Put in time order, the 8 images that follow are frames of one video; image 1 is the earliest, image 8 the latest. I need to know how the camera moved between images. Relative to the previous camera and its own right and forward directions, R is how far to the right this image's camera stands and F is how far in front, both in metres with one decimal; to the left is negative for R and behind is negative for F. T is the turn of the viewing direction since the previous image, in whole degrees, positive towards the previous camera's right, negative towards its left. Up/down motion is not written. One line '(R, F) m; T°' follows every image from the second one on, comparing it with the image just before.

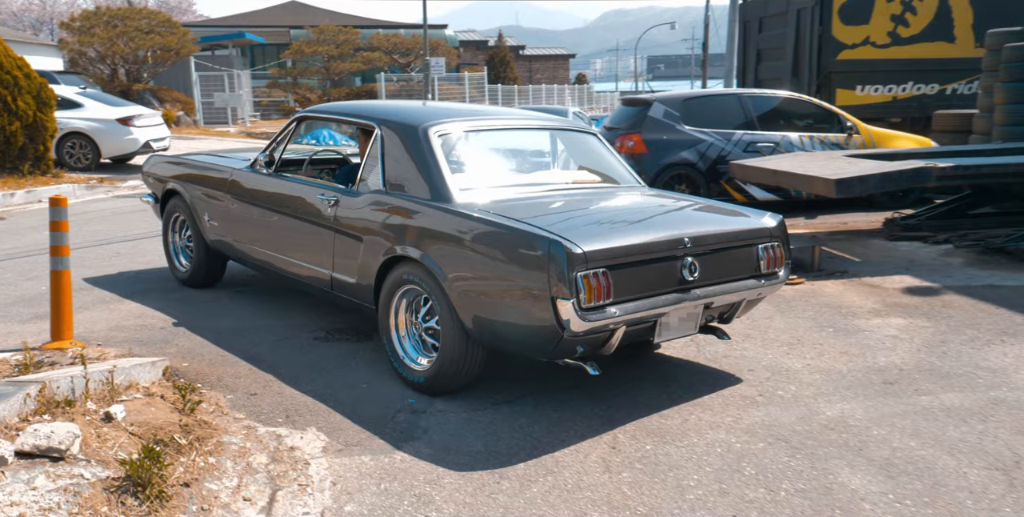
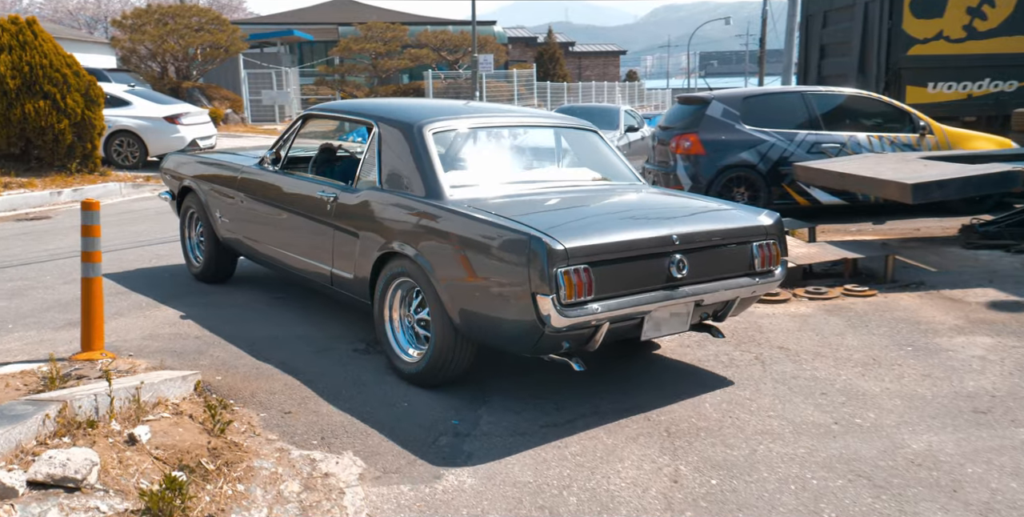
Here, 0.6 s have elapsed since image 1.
(0.0, +0.4) m; -3°
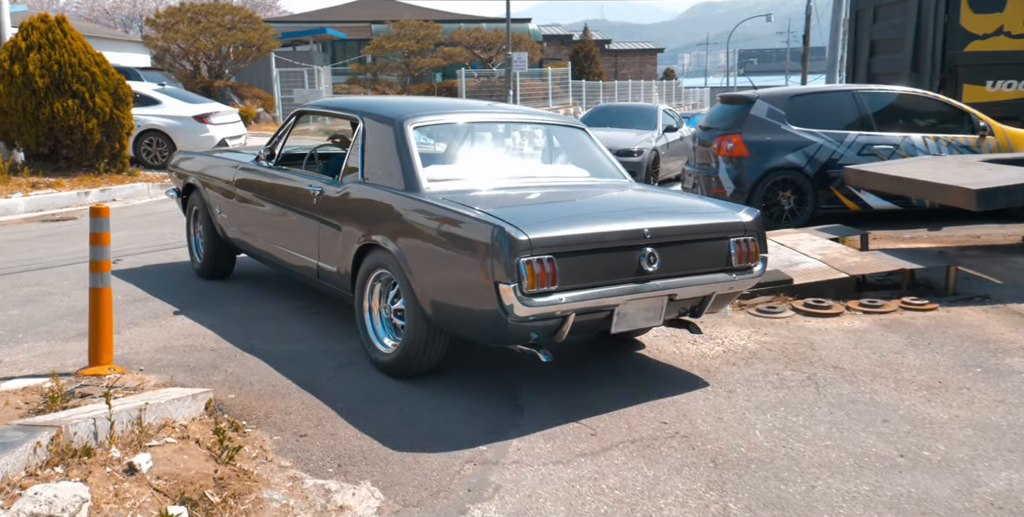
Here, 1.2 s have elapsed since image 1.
(0.0, +0.4) m; -2°
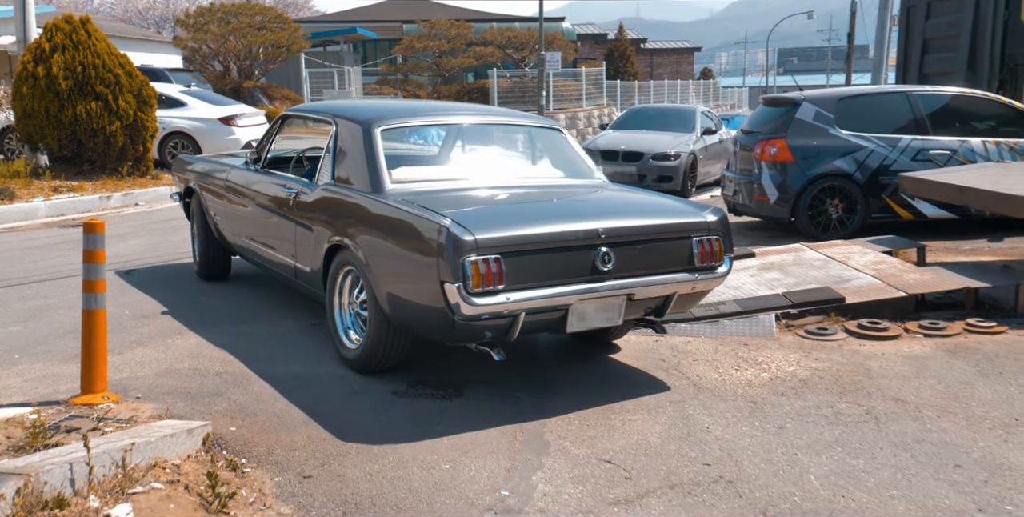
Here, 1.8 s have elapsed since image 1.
(0.0, +0.5) m; -2°
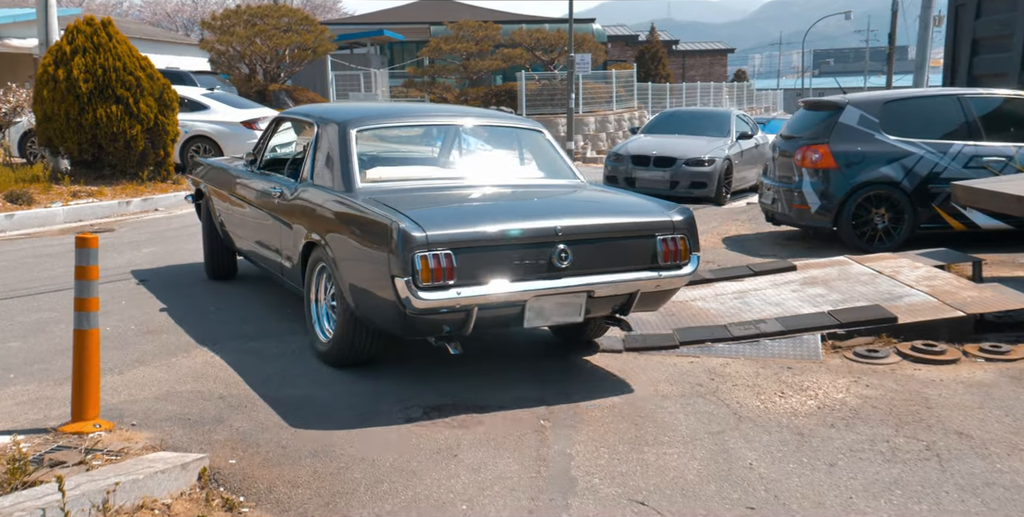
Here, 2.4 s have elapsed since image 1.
(0.0, +0.4) m; -2°
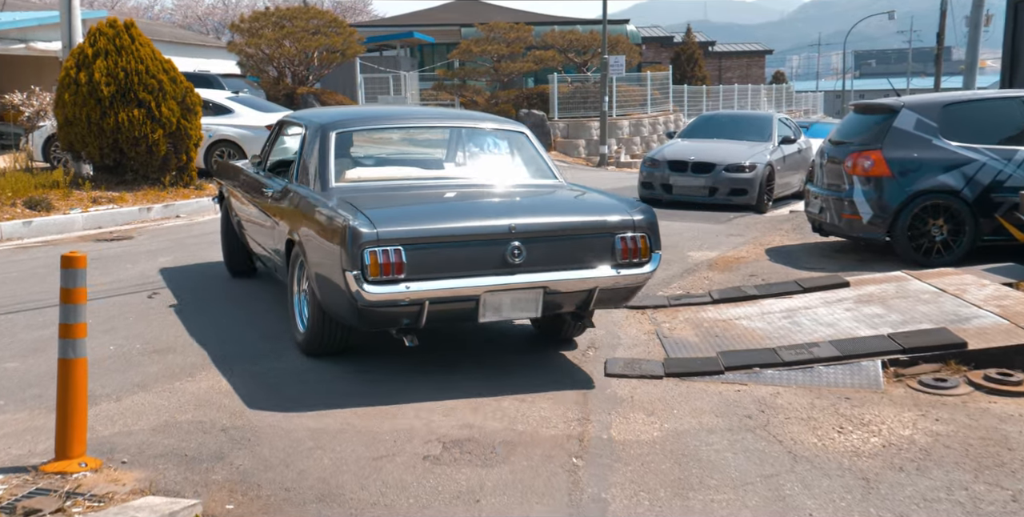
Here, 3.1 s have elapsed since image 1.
(0.0, +0.5) m; -2°
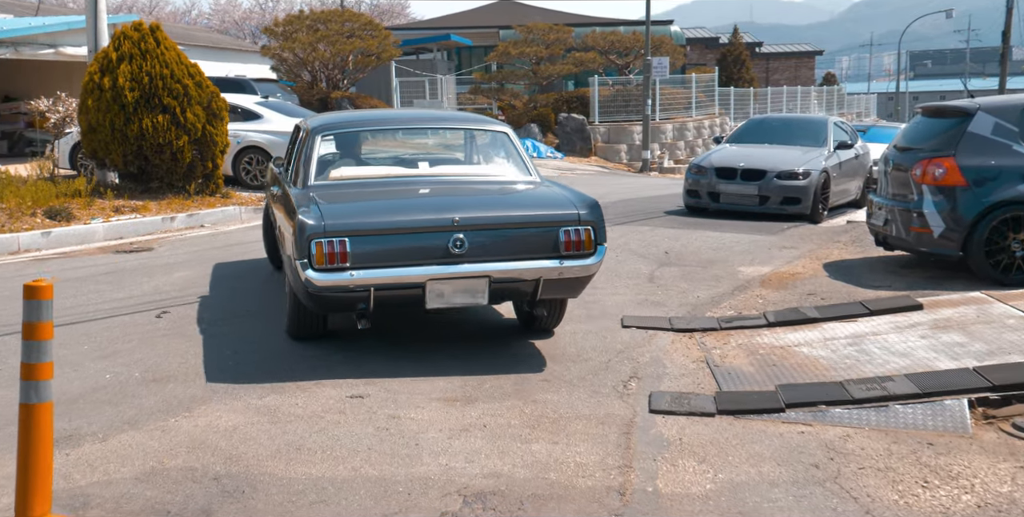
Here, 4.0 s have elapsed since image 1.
(0.0, +0.6) m; -3°
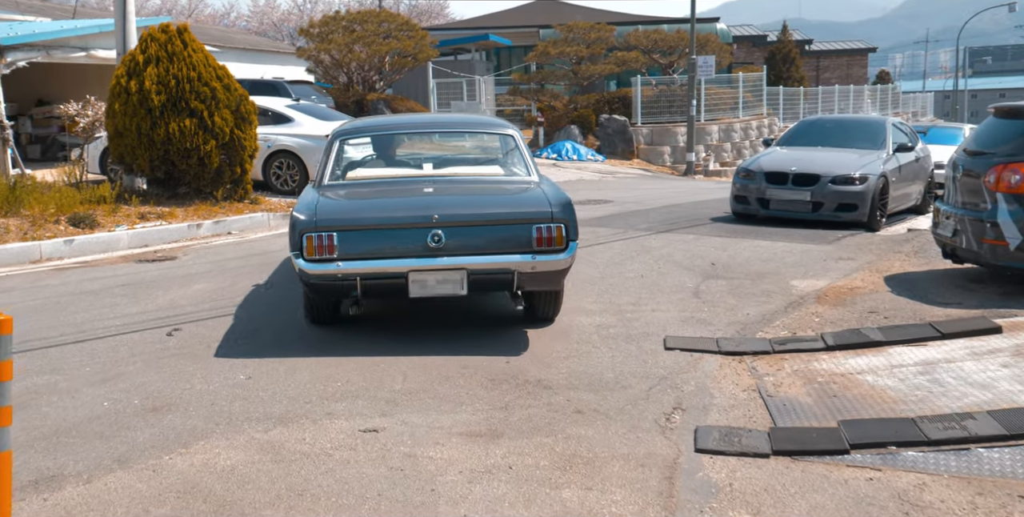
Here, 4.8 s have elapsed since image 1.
(+0.1, +0.5) m; -3°
